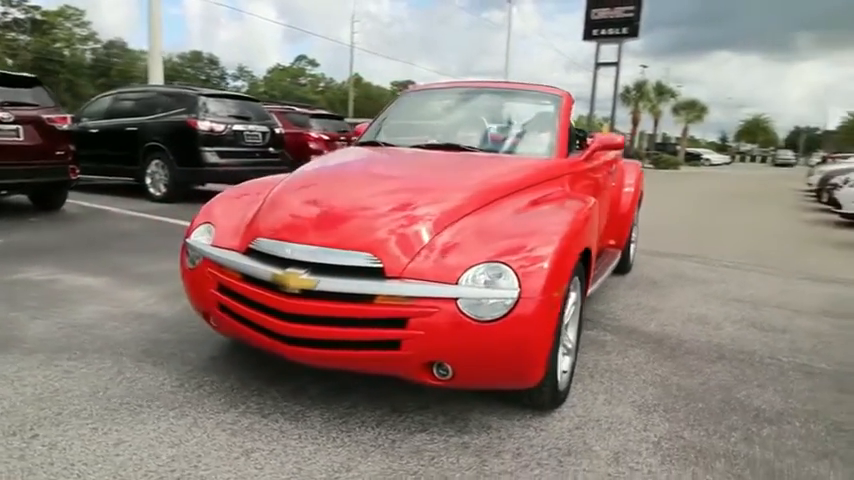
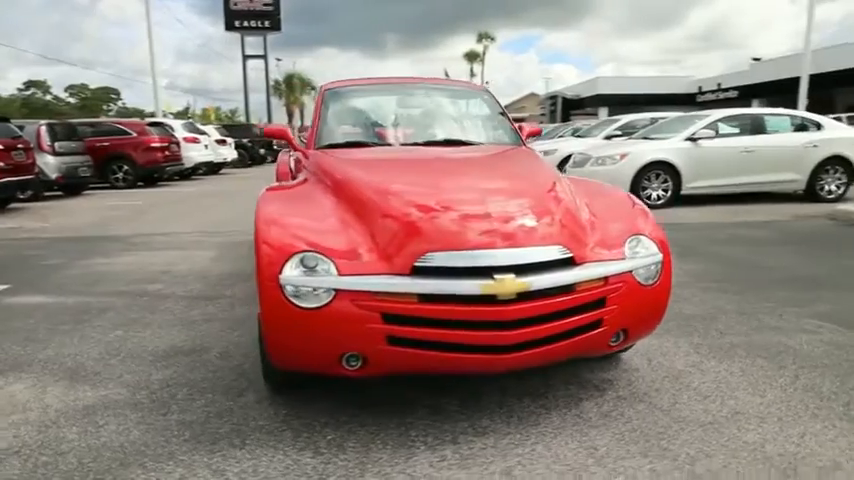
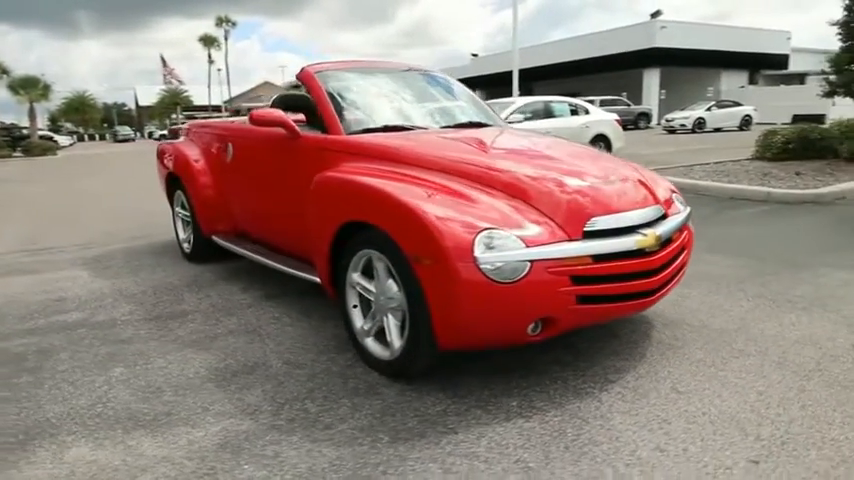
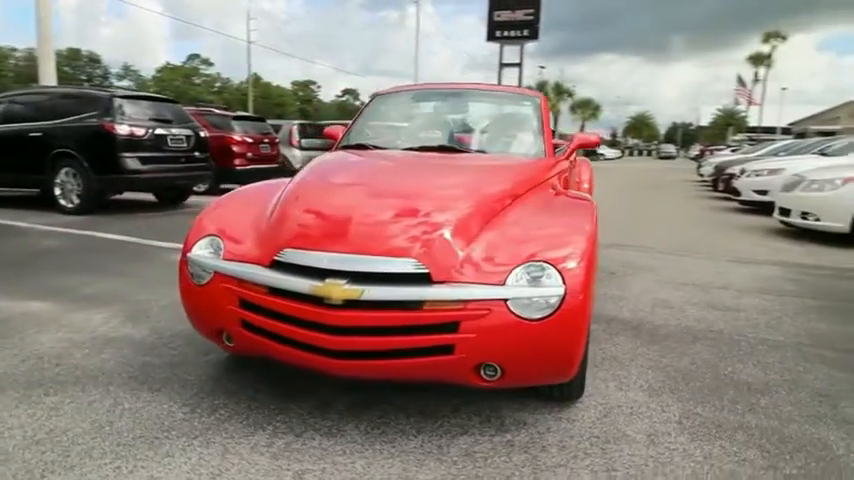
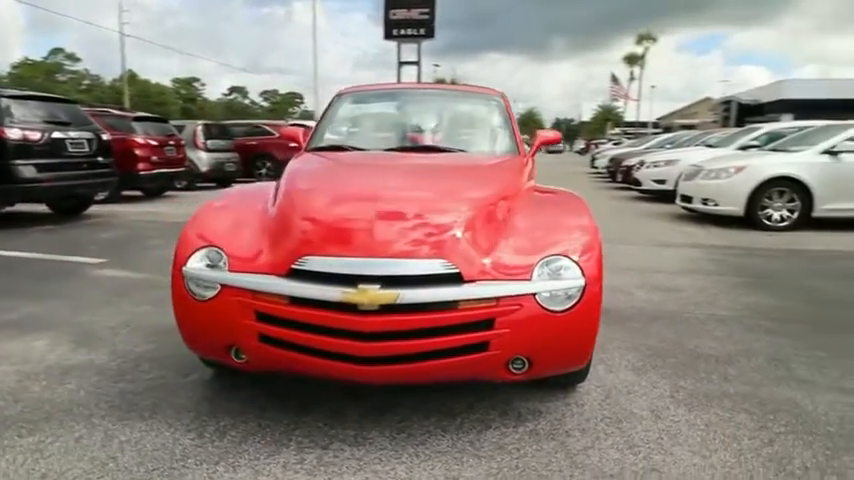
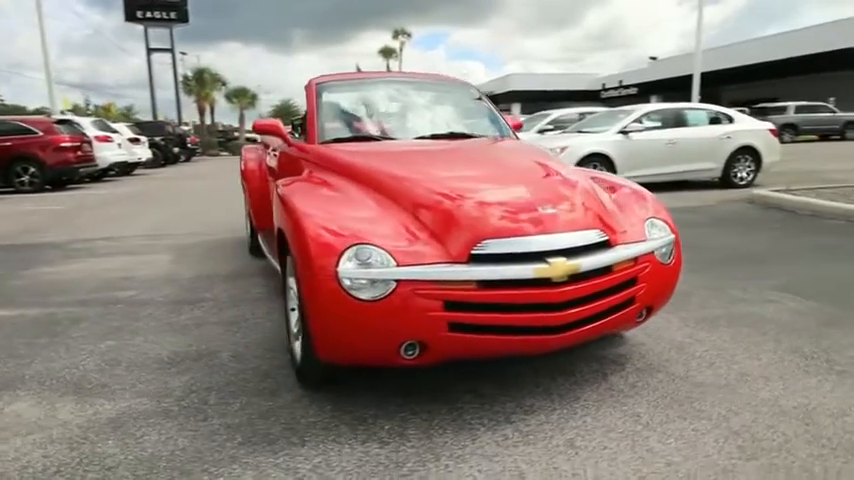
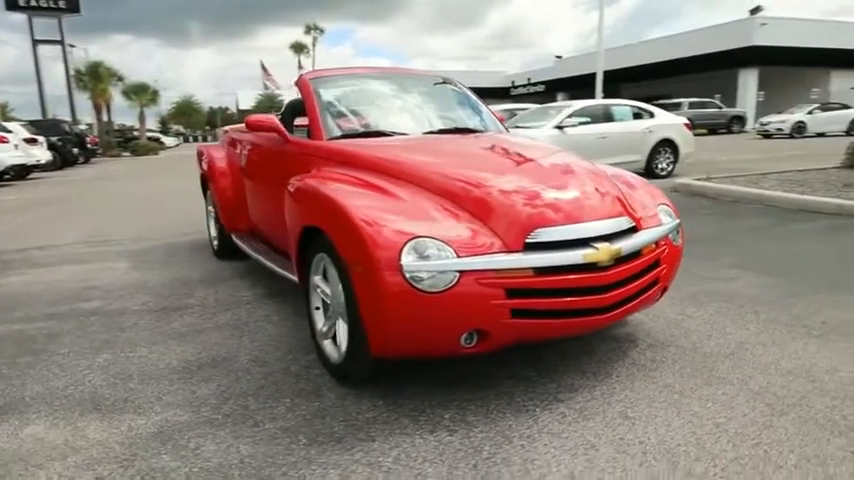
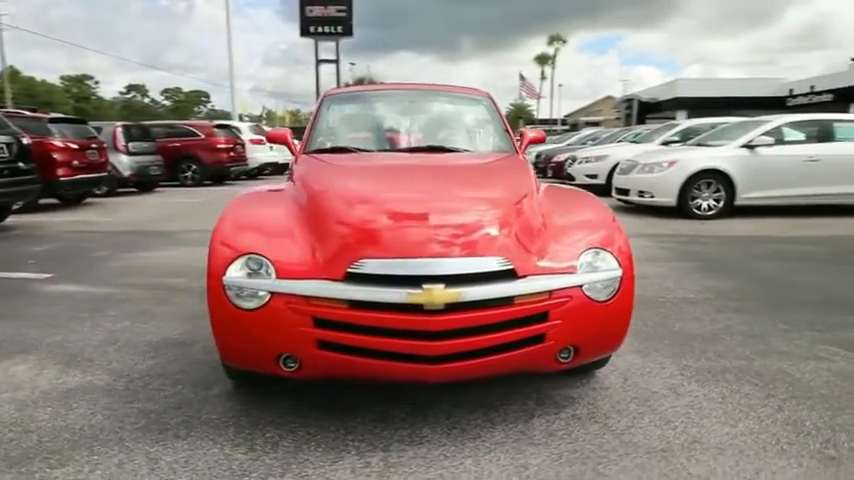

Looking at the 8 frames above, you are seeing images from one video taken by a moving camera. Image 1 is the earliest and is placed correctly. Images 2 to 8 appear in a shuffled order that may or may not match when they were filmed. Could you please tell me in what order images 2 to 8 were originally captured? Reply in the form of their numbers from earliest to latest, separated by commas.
4, 5, 8, 2, 6, 7, 3
